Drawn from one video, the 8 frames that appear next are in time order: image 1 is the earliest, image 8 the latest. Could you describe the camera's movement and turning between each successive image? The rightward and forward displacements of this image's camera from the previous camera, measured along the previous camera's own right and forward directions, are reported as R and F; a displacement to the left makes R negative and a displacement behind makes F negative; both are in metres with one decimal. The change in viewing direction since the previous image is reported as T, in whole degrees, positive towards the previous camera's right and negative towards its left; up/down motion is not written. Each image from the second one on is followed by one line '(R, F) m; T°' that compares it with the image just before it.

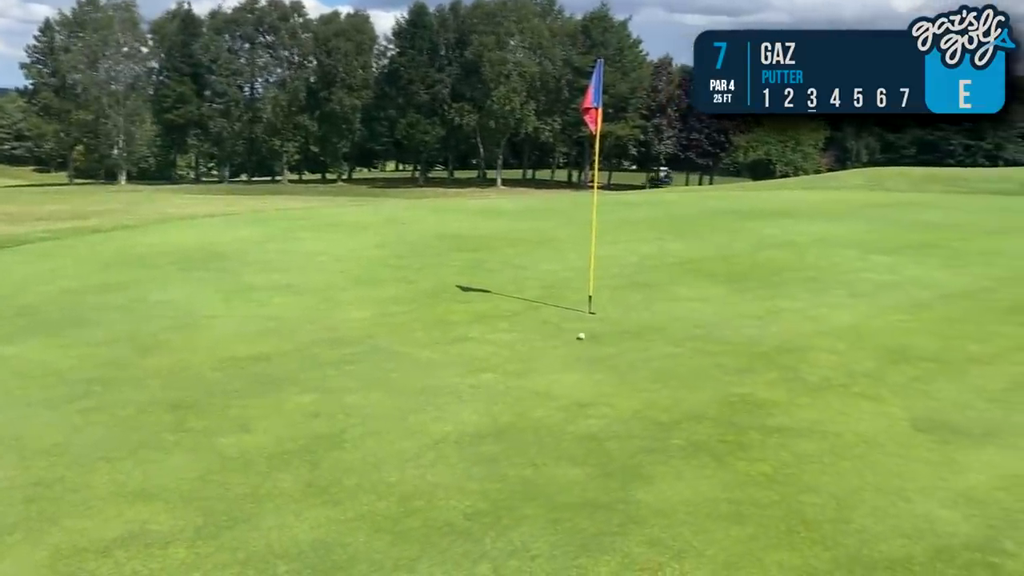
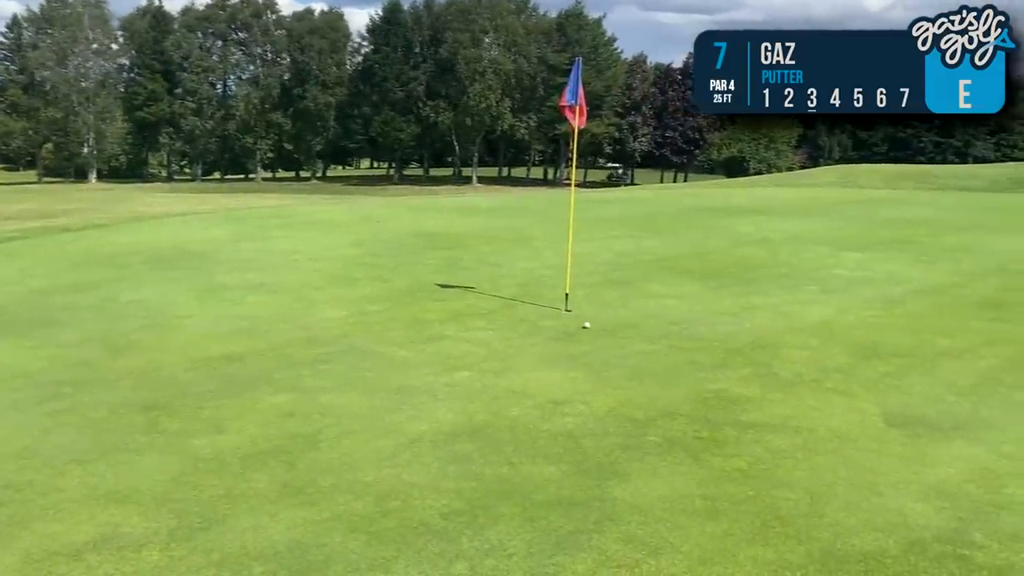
(0.0, 0.0) m; +2°
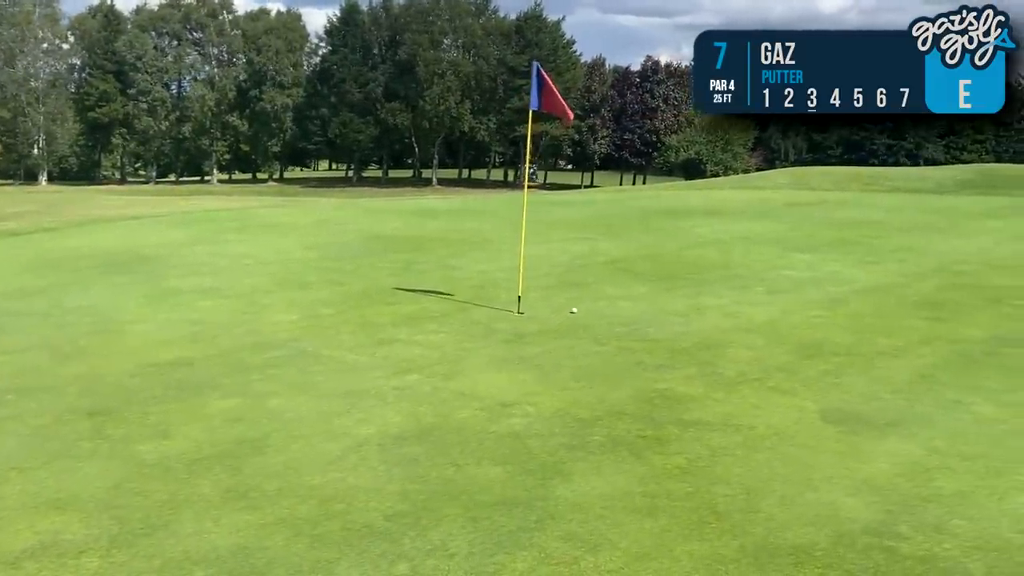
(+0.1, -0.1) m; +3°
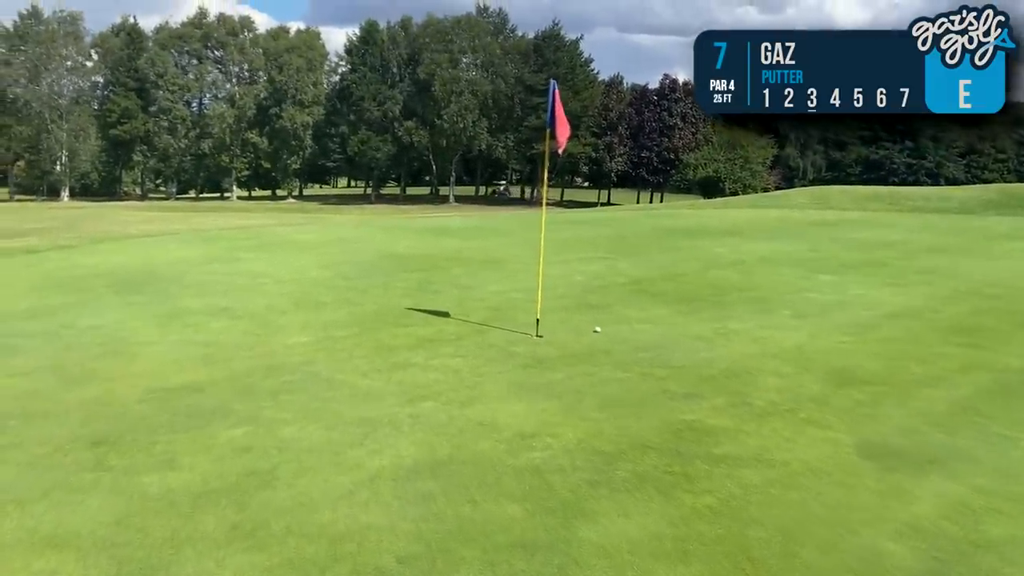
(0.0, +0.2) m; -1°
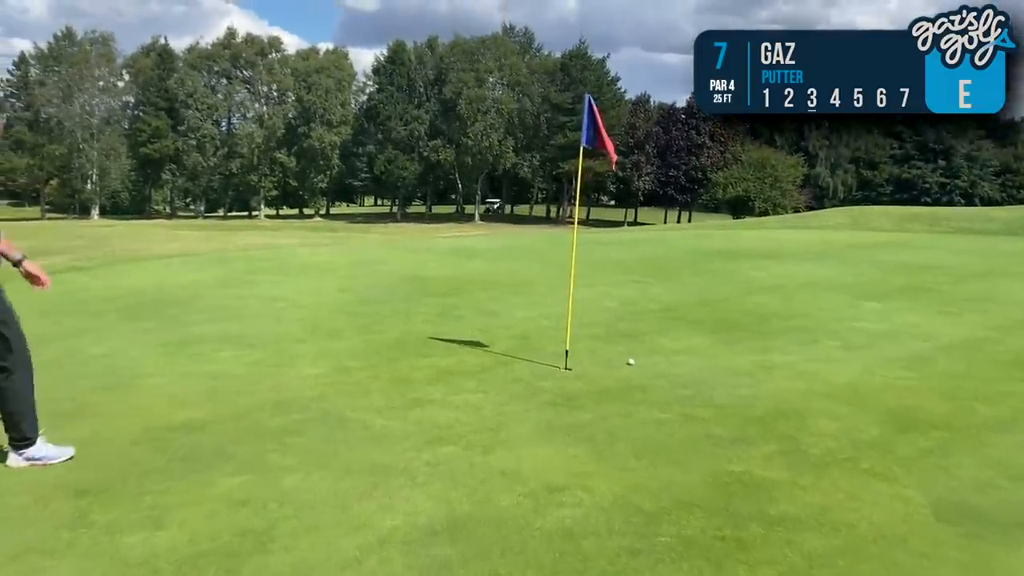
(0.0, +0.6) m; -2°
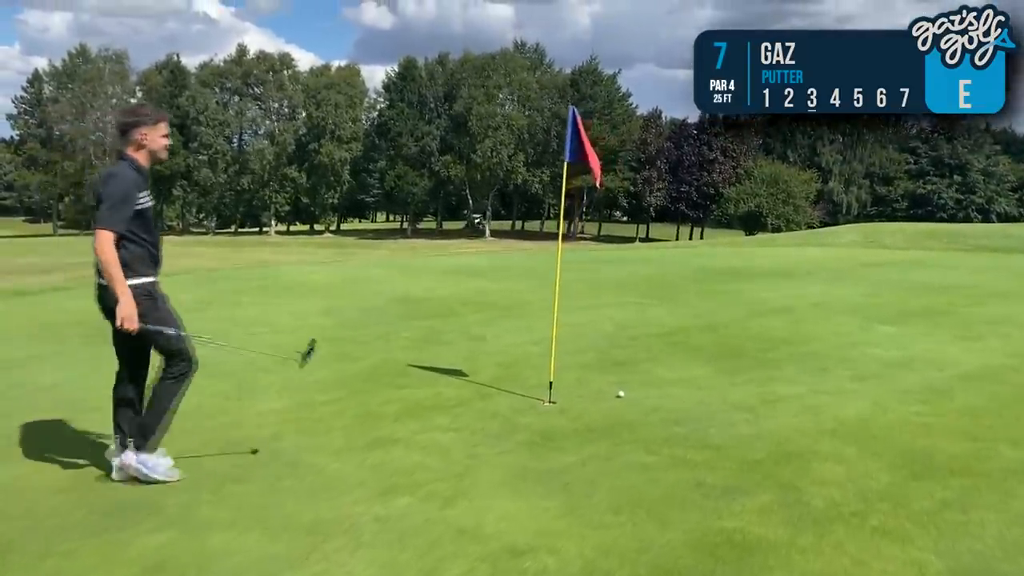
(+0.3, +0.6) m; -1°
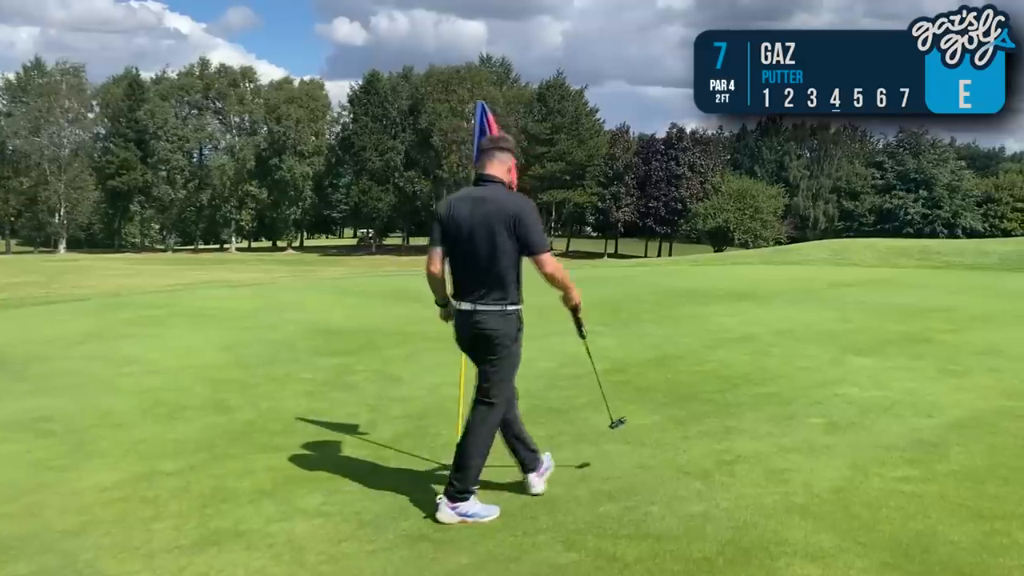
(+0.5, +1.4) m; +2°
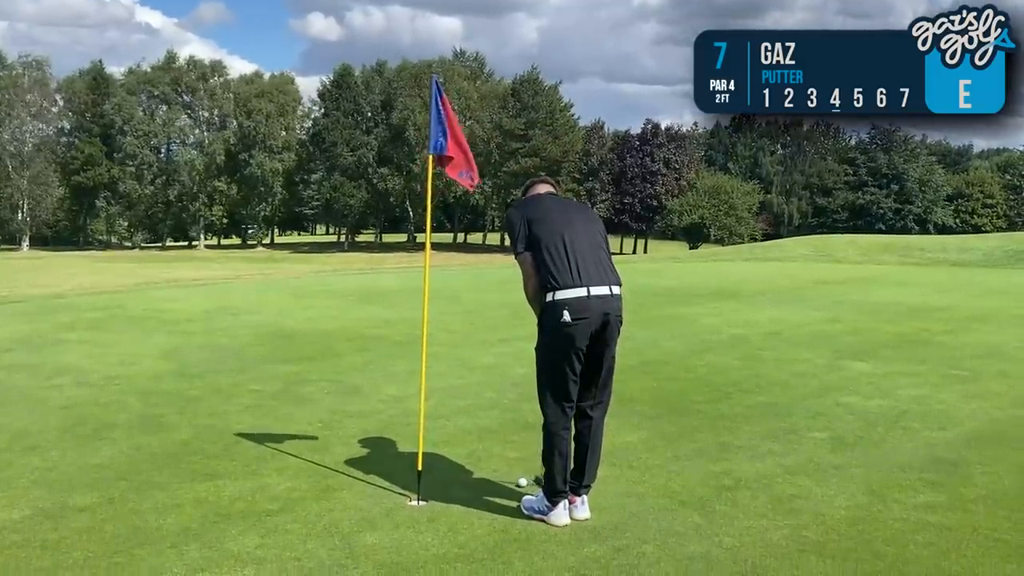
(0.0, +0.8) m; +2°
